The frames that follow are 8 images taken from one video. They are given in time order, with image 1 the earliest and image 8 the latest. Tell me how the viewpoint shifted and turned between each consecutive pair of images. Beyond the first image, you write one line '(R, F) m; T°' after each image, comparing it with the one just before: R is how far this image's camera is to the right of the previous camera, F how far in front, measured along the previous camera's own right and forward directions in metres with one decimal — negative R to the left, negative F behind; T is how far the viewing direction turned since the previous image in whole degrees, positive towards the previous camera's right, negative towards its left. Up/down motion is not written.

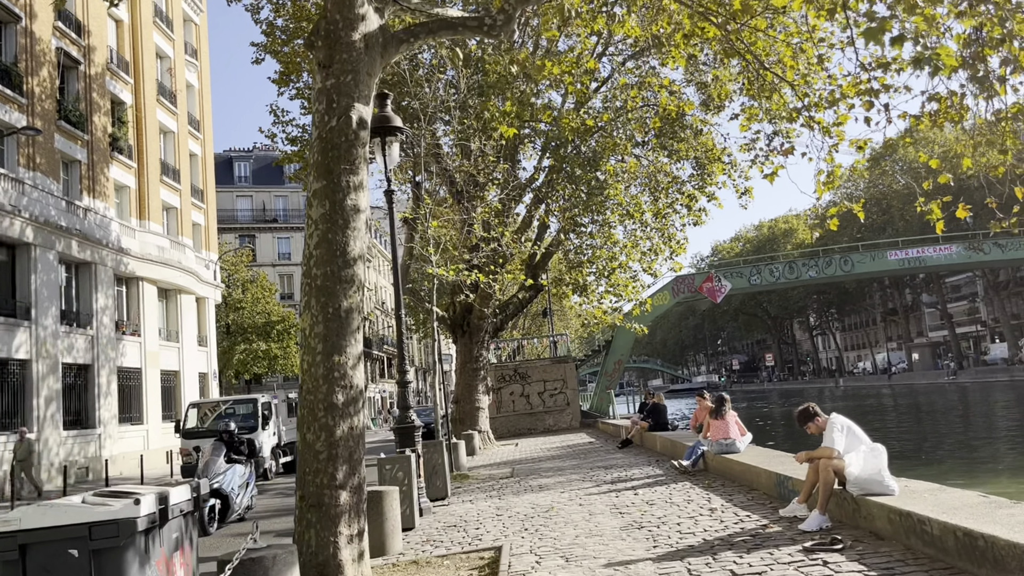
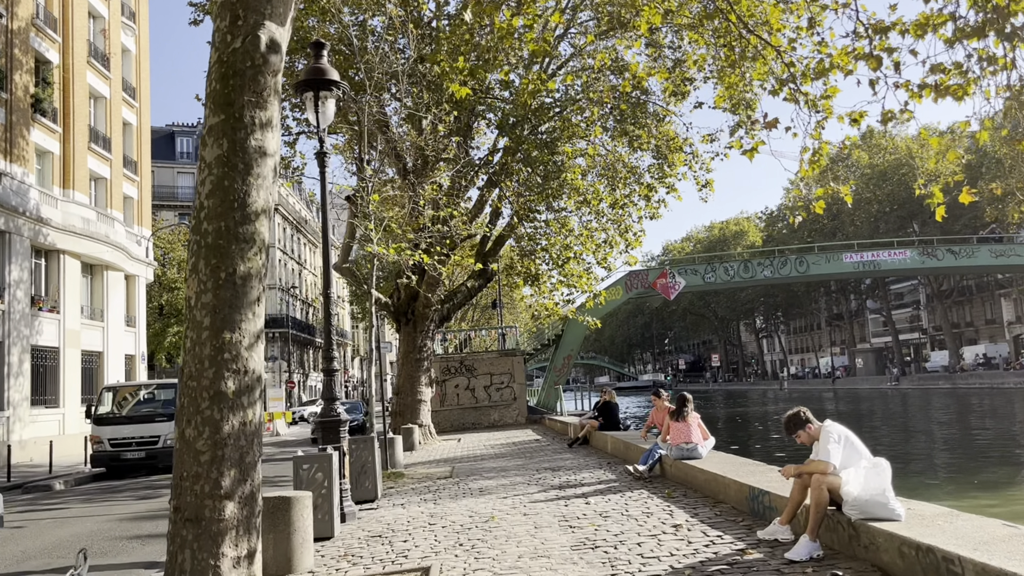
(+0.1, +1.2) m; +3°
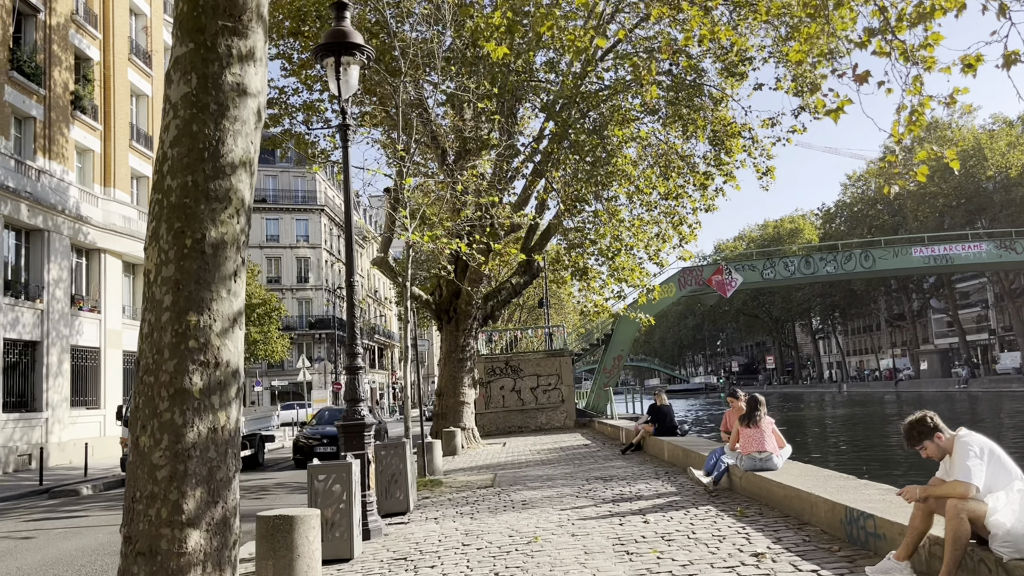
(0.0, +1.1) m; -3°
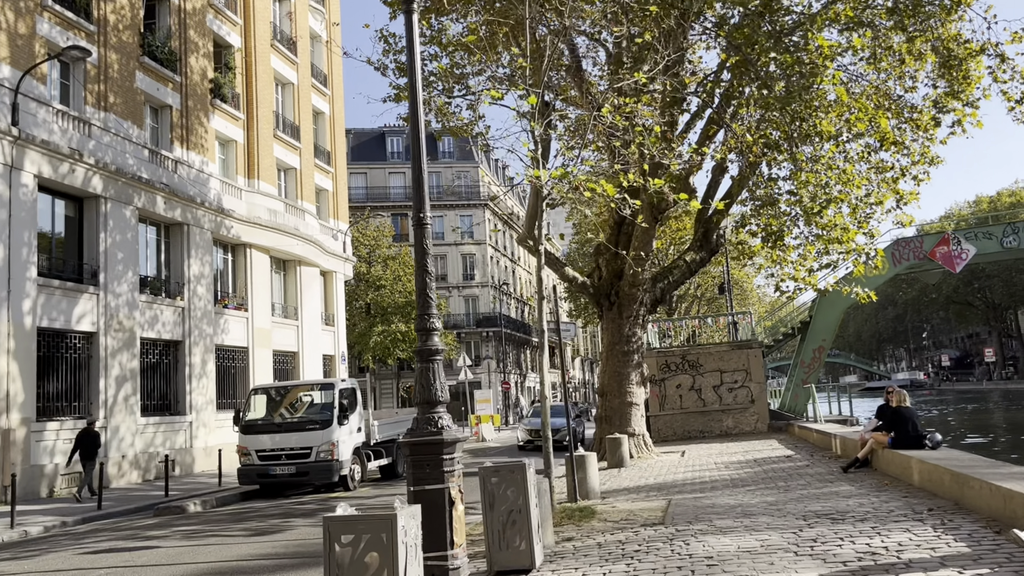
(0.0, +3.4) m; -12°
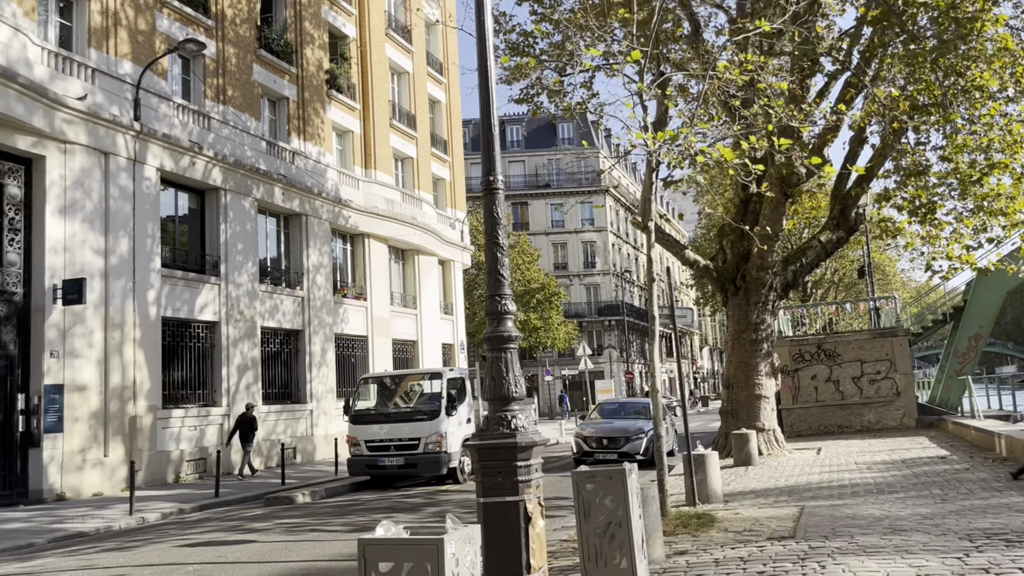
(+0.2, +0.8) m; -8°
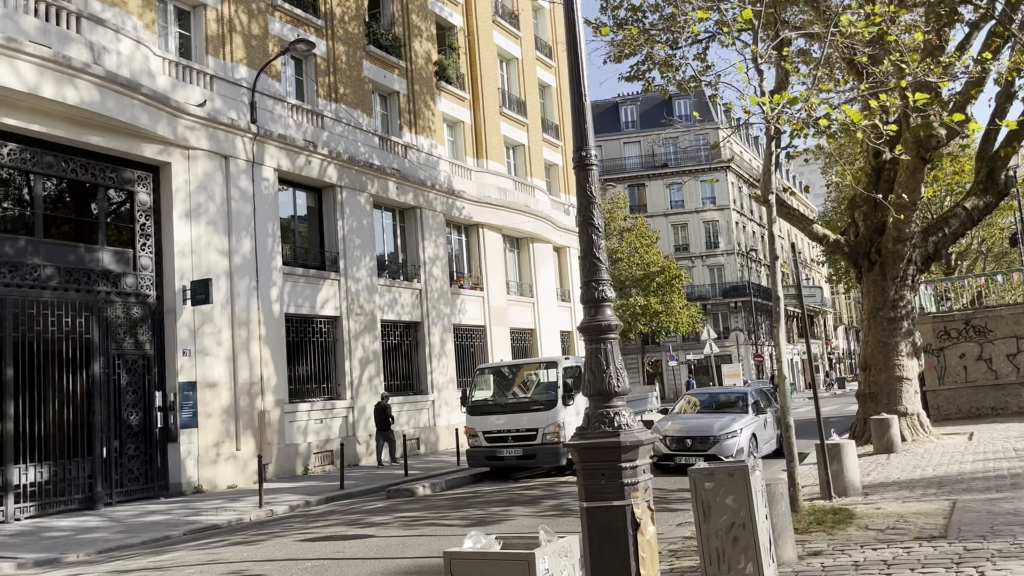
(+0.1, +0.4) m; -8°
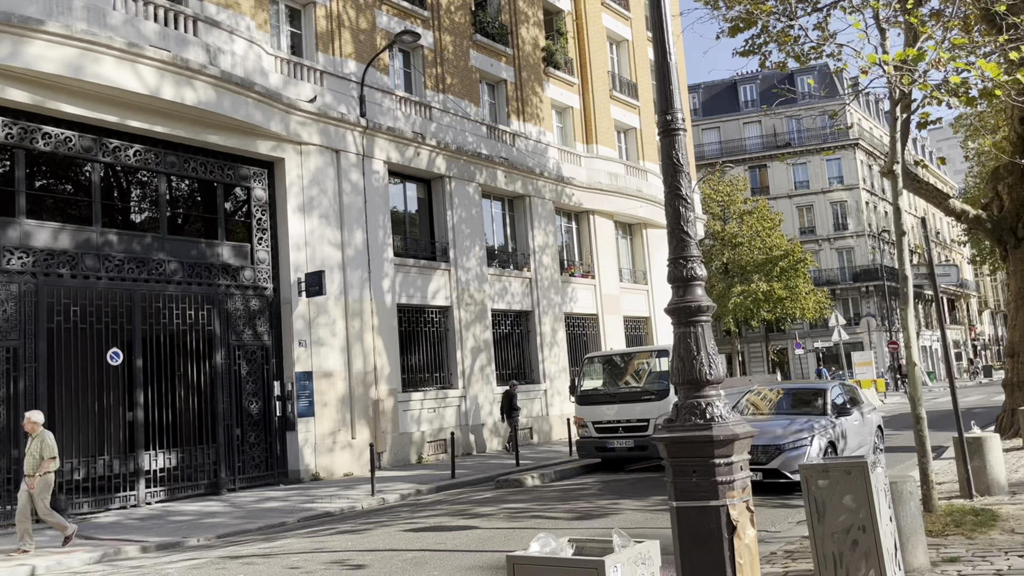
(+0.2, +0.3) m; -8°
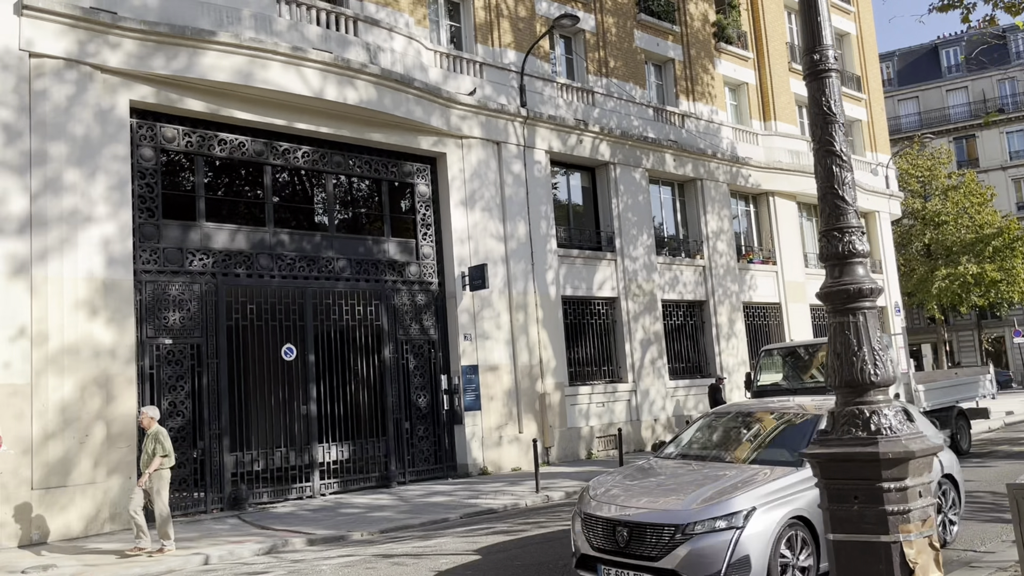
(+0.3, +0.6) m; -12°
